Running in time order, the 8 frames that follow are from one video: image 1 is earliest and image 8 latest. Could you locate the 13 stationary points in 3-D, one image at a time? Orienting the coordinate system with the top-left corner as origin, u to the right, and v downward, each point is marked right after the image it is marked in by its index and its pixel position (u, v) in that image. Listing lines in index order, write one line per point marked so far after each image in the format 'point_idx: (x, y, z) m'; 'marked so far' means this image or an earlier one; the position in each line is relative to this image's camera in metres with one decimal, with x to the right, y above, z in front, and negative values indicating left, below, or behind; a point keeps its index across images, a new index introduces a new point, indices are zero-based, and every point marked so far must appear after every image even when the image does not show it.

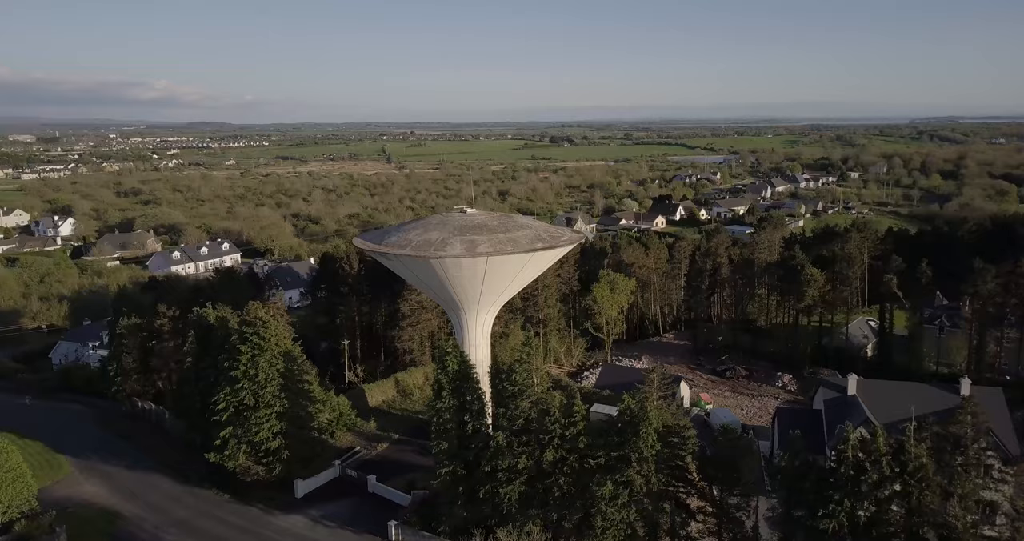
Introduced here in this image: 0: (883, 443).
0: (+5.6, -2.6, +11.6) m
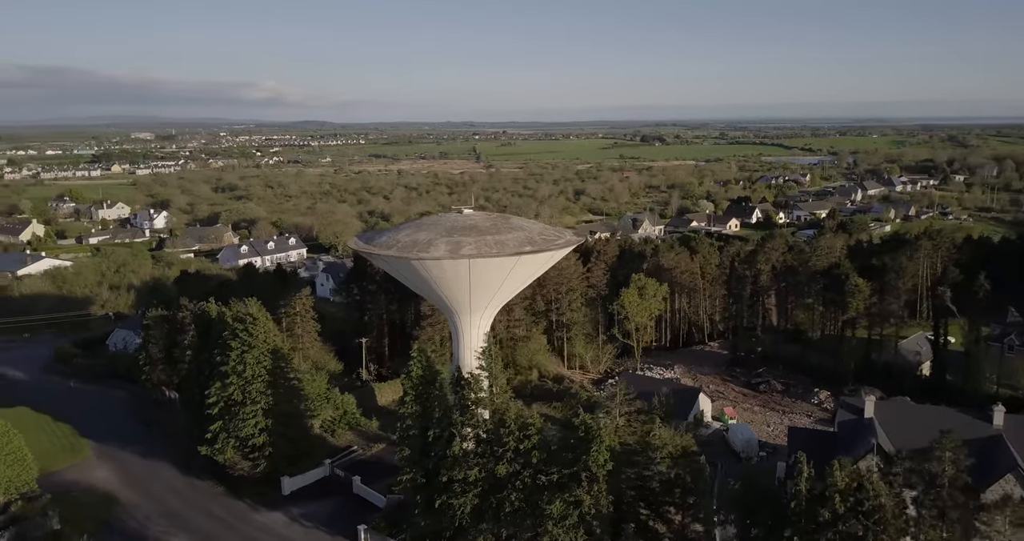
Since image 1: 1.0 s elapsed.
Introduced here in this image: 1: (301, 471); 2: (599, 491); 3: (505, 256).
0: (+4.5, -2.8, +10.4) m
1: (-5.1, -4.9, +18.4) m
2: (+1.4, -3.6, +12.4) m
3: (-0.2, +0.3, +16.8) m
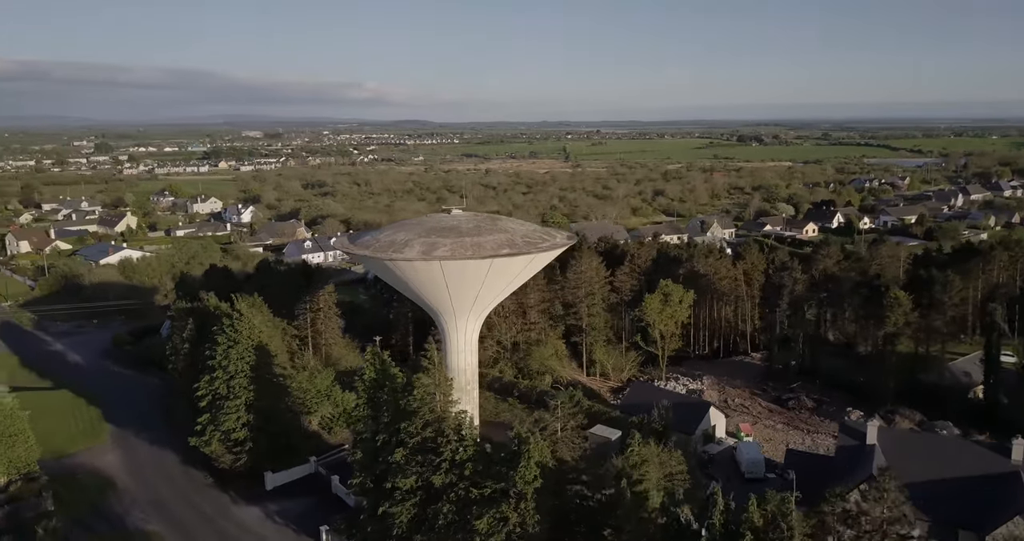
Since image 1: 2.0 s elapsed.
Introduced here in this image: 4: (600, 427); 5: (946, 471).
0: (+3.1, -3.0, +9.4) m
1: (-5.5, -4.8, +18.5) m
2: (+0.2, -3.7, +11.7) m
3: (-0.8, +0.2, +16.3) m
4: (+2.4, -4.1, +19.9) m
5: (+8.6, -4.0, +15.1) m
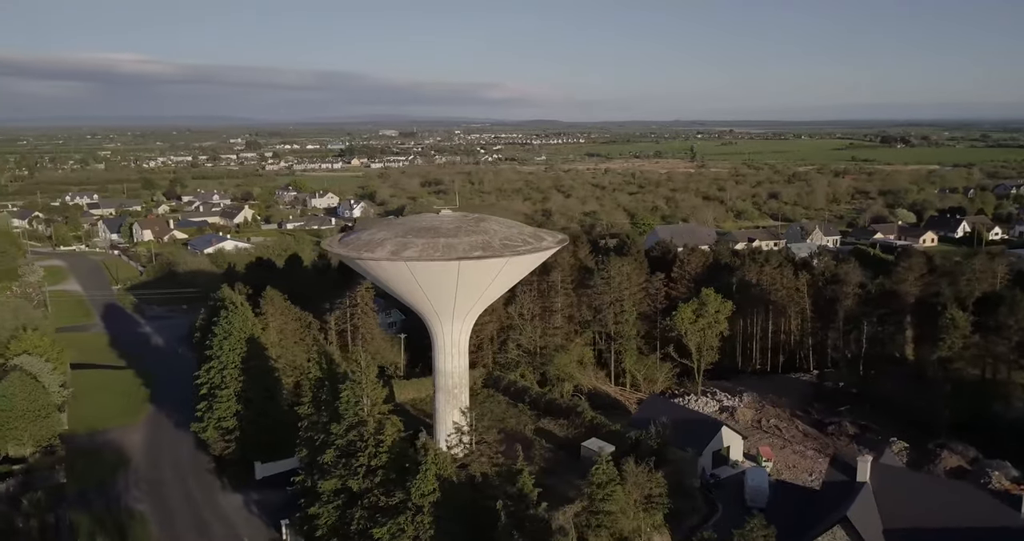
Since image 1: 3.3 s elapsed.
0: (+1.1, -3.2, +8.5) m
1: (-5.9, -4.7, +18.9) m
2: (-1.3, -3.7, +11.3) m
3: (-1.4, +0.2, +16.0) m
4: (+2.1, -4.3, +19.0) m
5: (+7.5, -4.3, +13.2) m
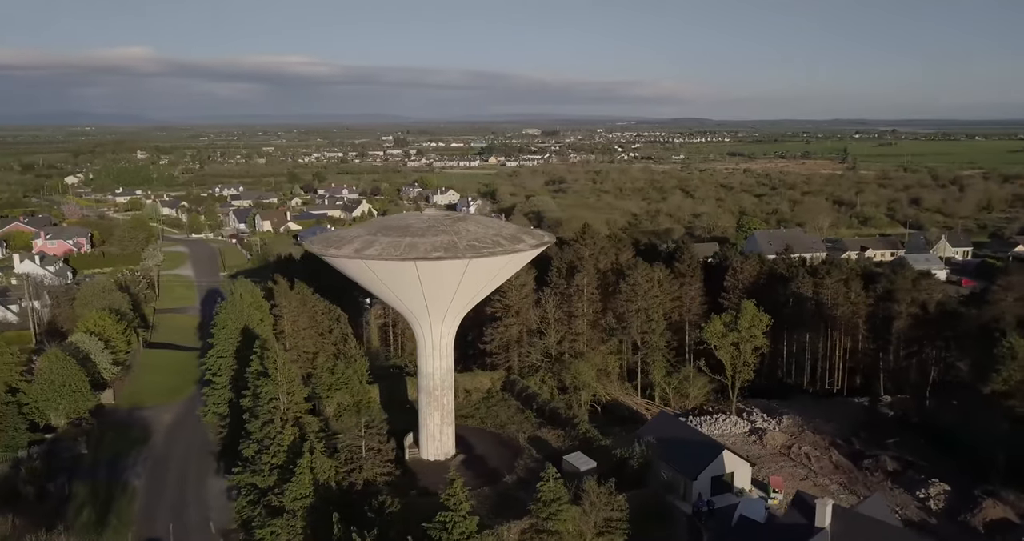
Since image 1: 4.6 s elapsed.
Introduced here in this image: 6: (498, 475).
0: (-1.2, -3.2, +7.9) m
1: (-6.3, -4.5, +19.4) m
2: (-3.2, -3.7, +11.1) m
3: (-2.3, +0.2, +15.7) m
4: (+1.6, -4.4, +18.0) m
5: (+5.8, -4.6, +11.4) m
6: (-0.3, -4.9, +18.2) m
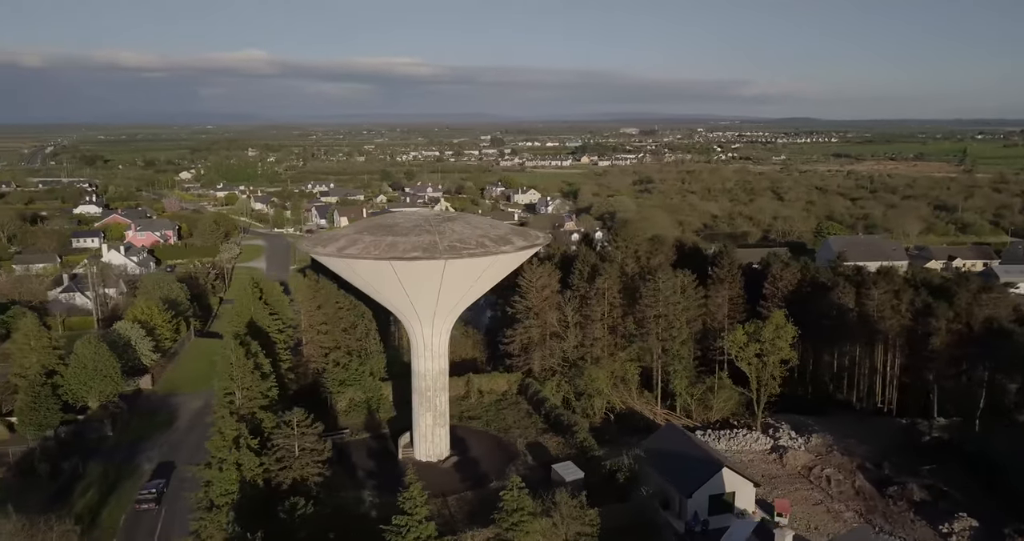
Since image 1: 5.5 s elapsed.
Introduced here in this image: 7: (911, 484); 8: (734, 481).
0: (-2.7, -3.2, +7.8) m
1: (-6.4, -4.4, +19.8) m
2: (-4.3, -3.7, +11.1) m
3: (-2.7, +0.2, +15.6) m
4: (+1.3, -4.5, +17.5) m
5: (+4.7, -4.8, +10.4) m
6: (-0.6, -4.9, +17.9) m
7: (+10.1, -5.3, +18.9) m
8: (+5.1, -4.8, +17.5) m
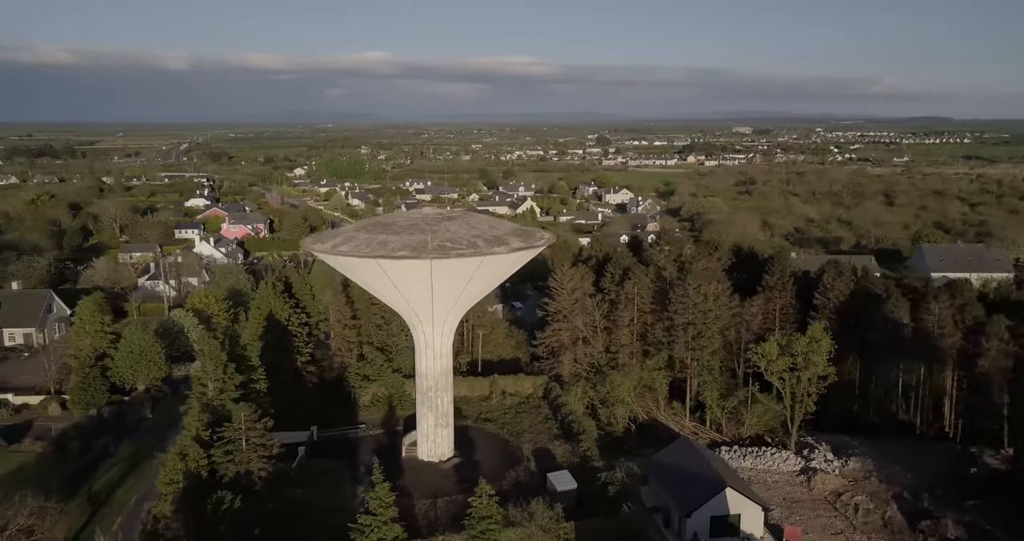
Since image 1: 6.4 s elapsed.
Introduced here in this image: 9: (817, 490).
0: (-4.1, -3.2, +7.9) m
1: (-6.2, -4.2, +20.3) m
2: (-5.2, -3.6, +11.4) m
3: (-2.9, +0.3, +15.6) m
4: (+1.1, -4.6, +16.9) m
5: (+3.5, -5.0, +9.4) m
6: (-0.7, -4.9, +17.6) m
7: (+10.0, -5.7, +17.2) m
8: (+4.9, -5.0, +16.4) m
9: (+7.7, -5.5, +19.1) m
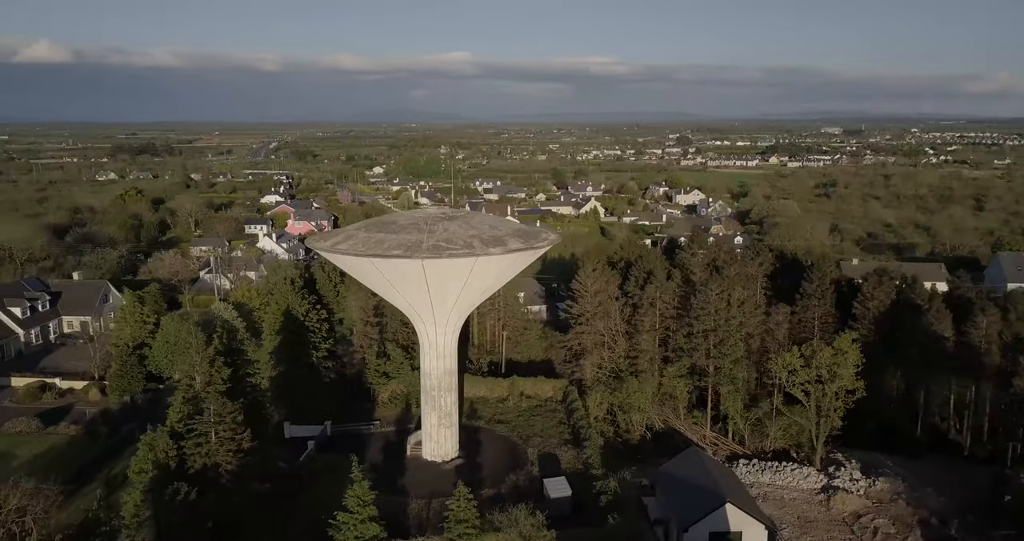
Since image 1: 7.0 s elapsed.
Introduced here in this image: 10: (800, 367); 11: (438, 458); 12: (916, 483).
0: (-5.1, -3.1, +8.1) m
1: (-5.9, -4.1, +20.7) m
2: (-5.8, -3.5, +11.8) m
3: (-3.0, +0.3, +15.7) m
4: (+1.0, -4.6, +16.6) m
5: (+2.6, -5.1, +8.9) m
6: (-0.7, -5.0, +17.5) m
7: (+9.8, -5.9, +15.9) m
8: (+4.8, -5.2, +15.7) m
9: (+7.7, -5.7, +18.1) m
10: (+7.5, -2.4, +19.5) m
11: (-1.8, -4.6, +18.7) m
12: (+10.3, -5.4, +19.4) m
